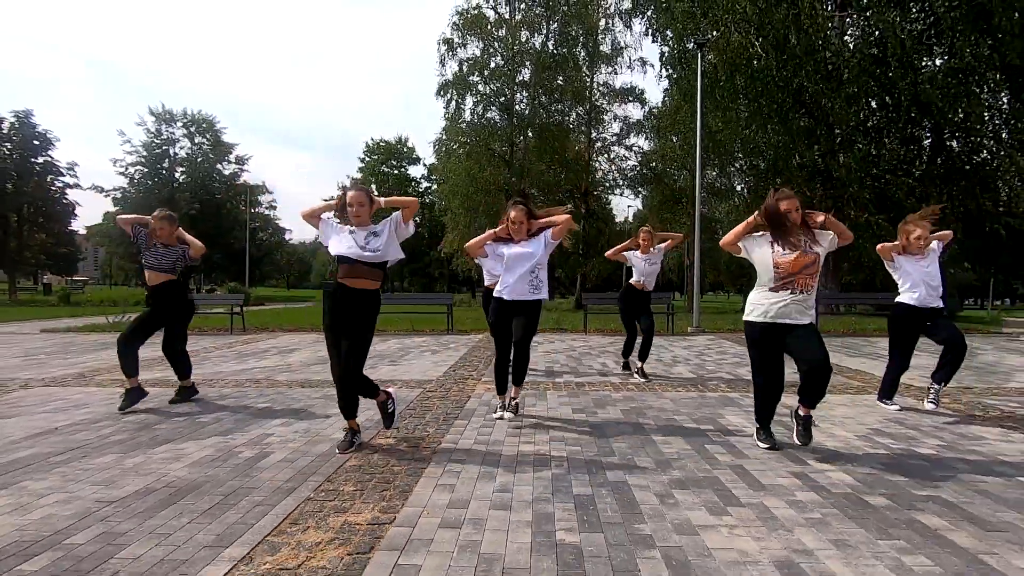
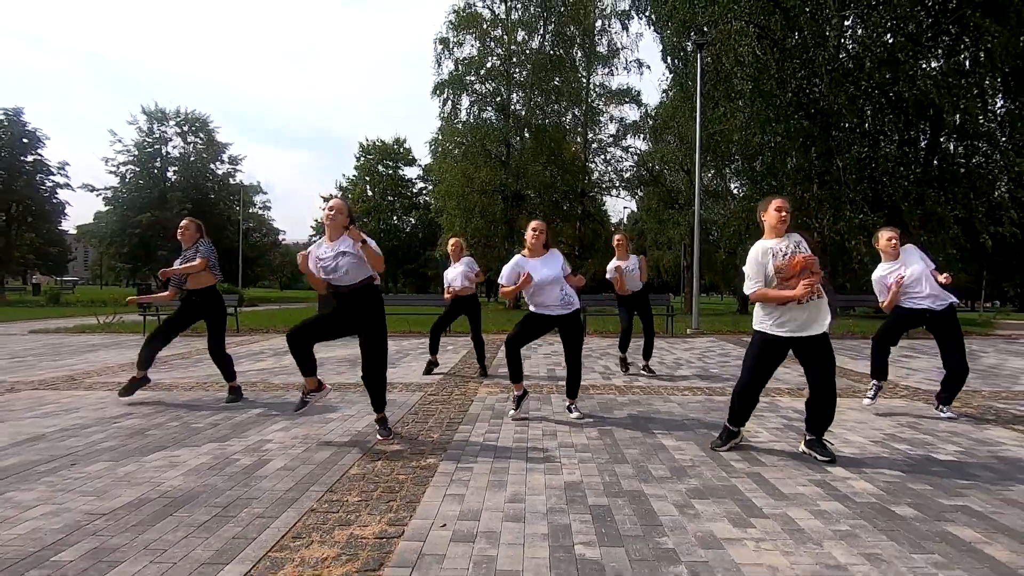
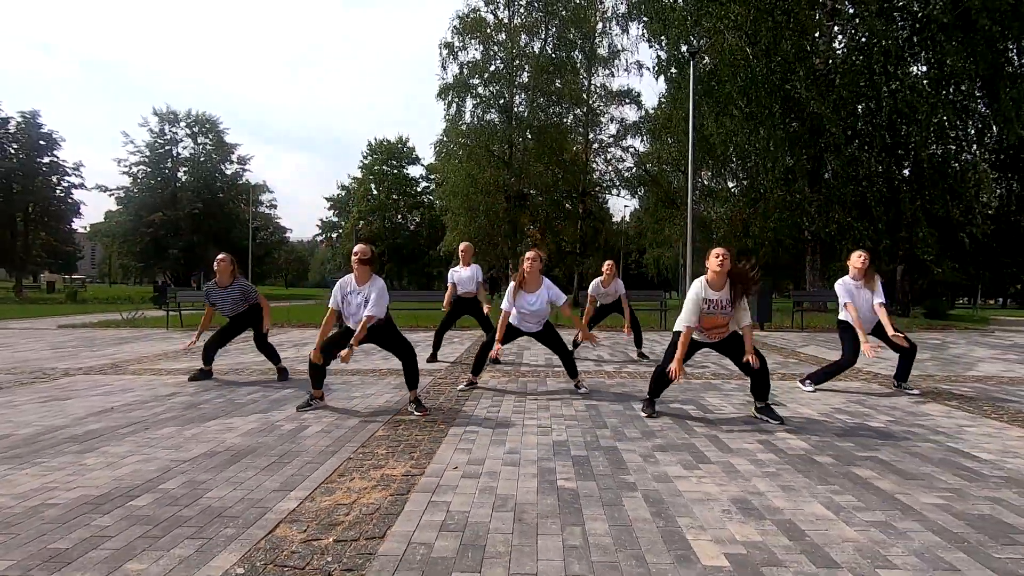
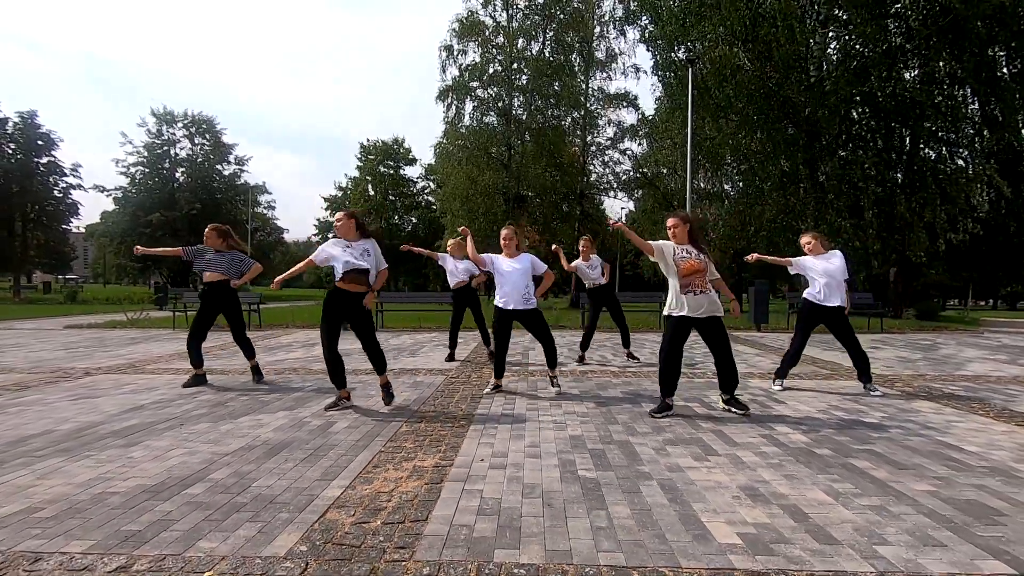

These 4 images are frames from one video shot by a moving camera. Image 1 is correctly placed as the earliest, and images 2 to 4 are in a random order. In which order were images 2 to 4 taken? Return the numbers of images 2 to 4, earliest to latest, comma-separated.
3, 2, 4
